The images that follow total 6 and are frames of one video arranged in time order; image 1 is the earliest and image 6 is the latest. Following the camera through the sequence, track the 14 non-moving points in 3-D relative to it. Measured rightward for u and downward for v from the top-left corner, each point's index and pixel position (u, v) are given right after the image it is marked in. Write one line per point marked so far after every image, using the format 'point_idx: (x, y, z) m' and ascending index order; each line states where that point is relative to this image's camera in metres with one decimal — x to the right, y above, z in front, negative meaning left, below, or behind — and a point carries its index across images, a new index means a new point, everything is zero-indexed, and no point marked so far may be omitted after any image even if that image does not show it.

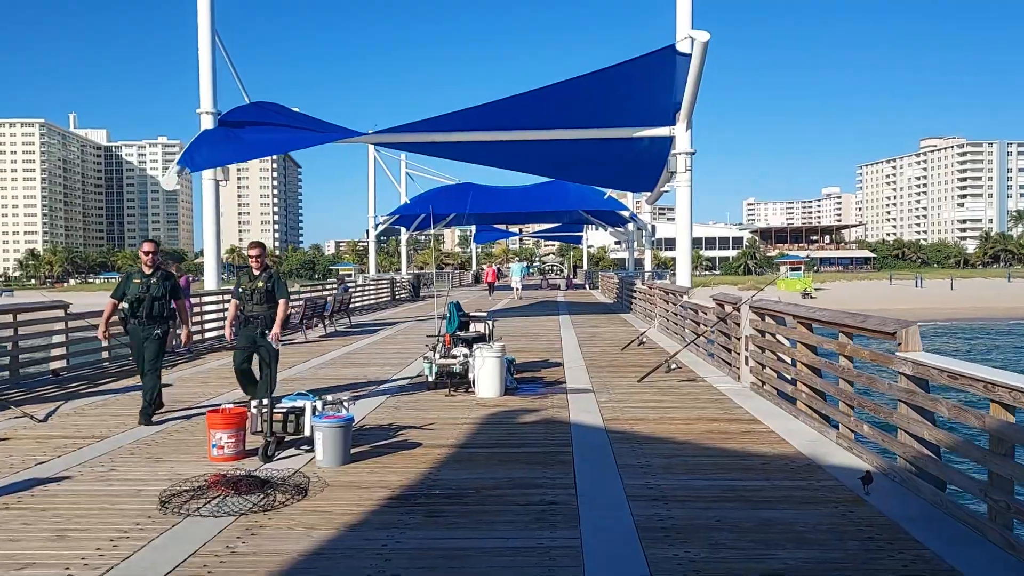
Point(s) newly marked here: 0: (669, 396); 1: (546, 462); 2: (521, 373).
0: (+1.6, -1.1, +8.9) m
1: (+0.2, -1.3, +6.1) m
2: (+0.1, -1.1, +10.7) m
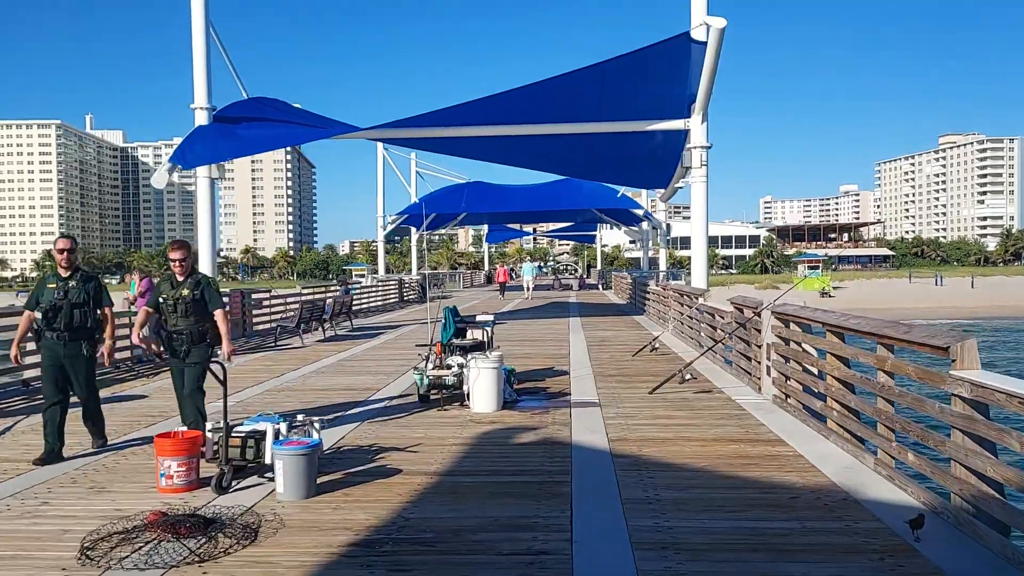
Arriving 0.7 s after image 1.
0: (+1.6, -1.2, +8.1) m
1: (+0.2, -1.3, +5.3) m
2: (+0.1, -1.1, +9.9) m
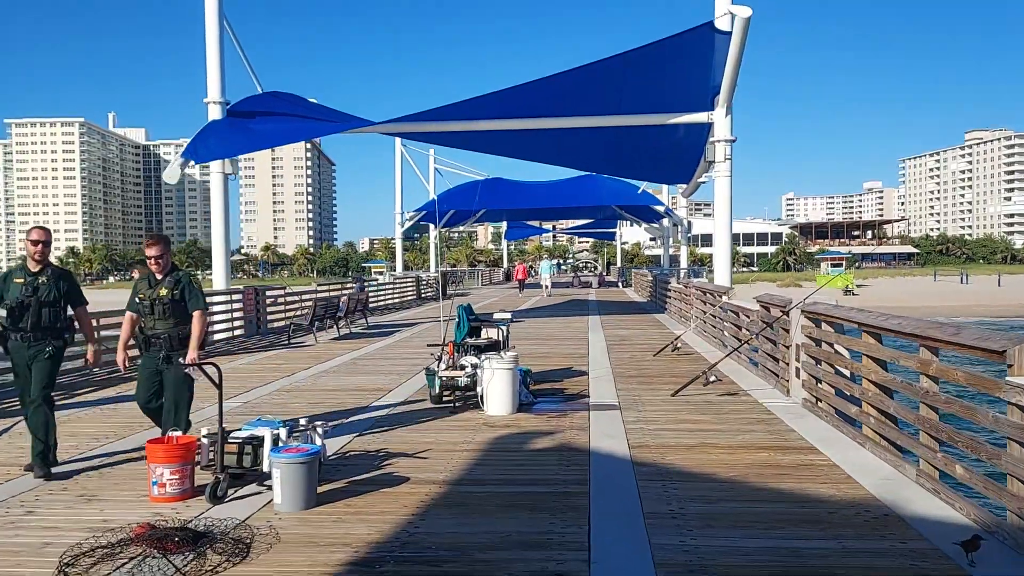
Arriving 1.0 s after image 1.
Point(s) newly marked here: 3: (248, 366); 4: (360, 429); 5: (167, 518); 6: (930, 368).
0: (+1.8, -1.2, +7.7) m
1: (+0.3, -1.3, +4.9) m
2: (+0.3, -1.1, +9.5) m
3: (-3.8, -1.1, +12.0) m
4: (-1.3, -1.2, +7.0) m
5: (-1.9, -1.3, +4.7) m
6: (+2.6, -0.5, +5.2) m
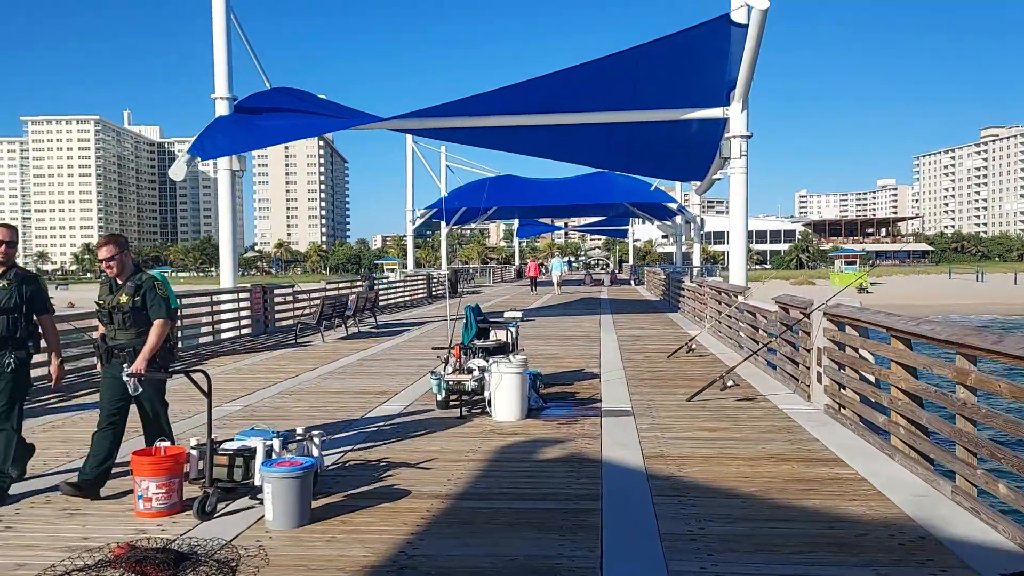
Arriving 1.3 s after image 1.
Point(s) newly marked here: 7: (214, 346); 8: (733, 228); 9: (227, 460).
0: (+1.8, -1.2, +7.3) m
1: (+0.3, -1.3, +4.6) m
2: (+0.4, -1.1, +9.2) m
3: (-3.6, -1.1, +11.7) m
4: (-1.2, -1.2, +6.7) m
5: (-1.9, -1.3, +4.4) m
6: (+2.6, -0.5, +4.8) m
7: (-5.3, -1.0, +15.0) m
8: (+4.1, +1.1, +15.6) m
9: (-1.6, -1.0, +4.8) m
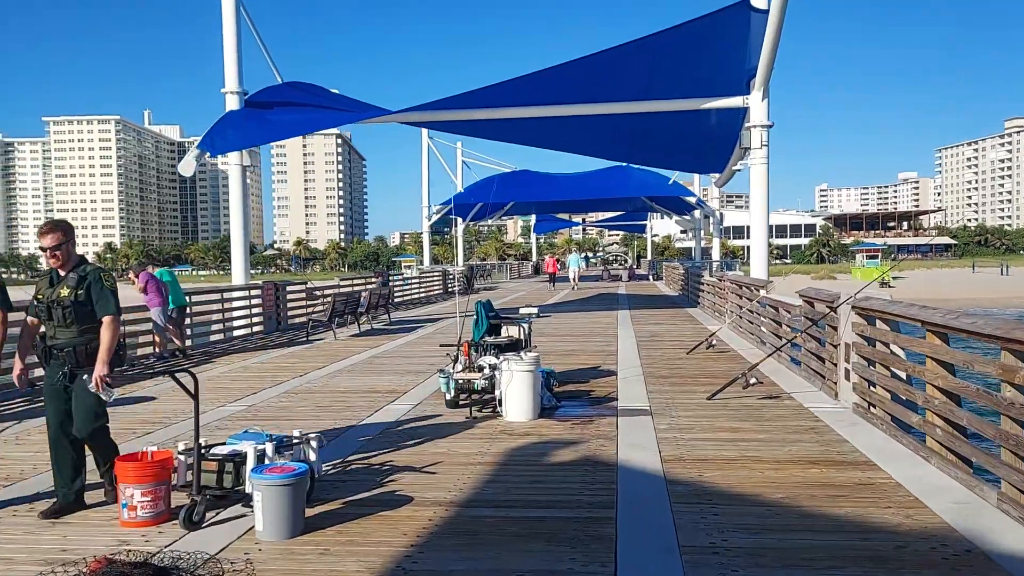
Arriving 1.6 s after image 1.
0: (+1.9, -1.1, +7.0) m
1: (+0.3, -1.3, +4.3) m
2: (+0.5, -1.1, +8.9) m
3: (-3.4, -1.1, +11.5) m
4: (-1.1, -1.1, +6.4) m
5: (-1.9, -1.3, +4.1) m
6: (+2.6, -0.5, +4.4) m
7: (-5.0, -1.0, +14.8) m
8: (+4.3, +1.2, +15.2) m
9: (-1.6, -1.0, +4.6) m
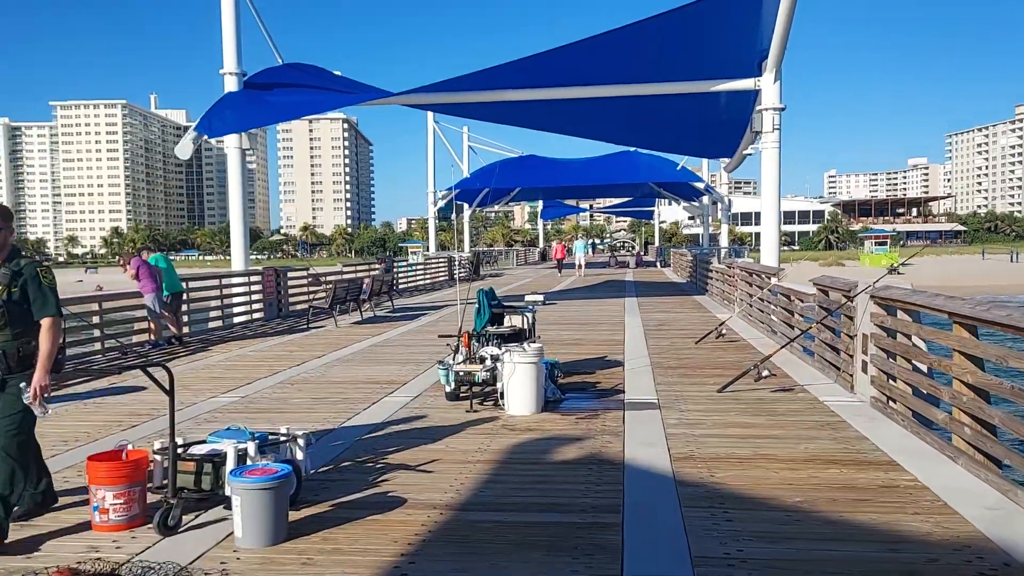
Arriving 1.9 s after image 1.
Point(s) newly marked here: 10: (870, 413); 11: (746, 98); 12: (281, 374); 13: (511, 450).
0: (+2.0, -1.0, +6.6) m
1: (+0.3, -1.2, +4.0) m
2: (+0.6, -0.9, +8.6) m
3: (-3.4, -0.9, +11.2) m
4: (-1.1, -1.1, +6.1) m
5: (-1.9, -1.2, +3.9) m
6: (+2.6, -0.4, +4.1) m
7: (-4.9, -0.7, +14.5) m
8: (+4.4, +1.4, +14.8) m
9: (-1.6, -0.9, +4.3) m
10: (+2.9, -1.0, +6.8) m
11: (+4.6, +3.7, +16.5) m
12: (-2.6, -0.9, +9.5) m
13: (0.0, -1.1, +5.8) m
